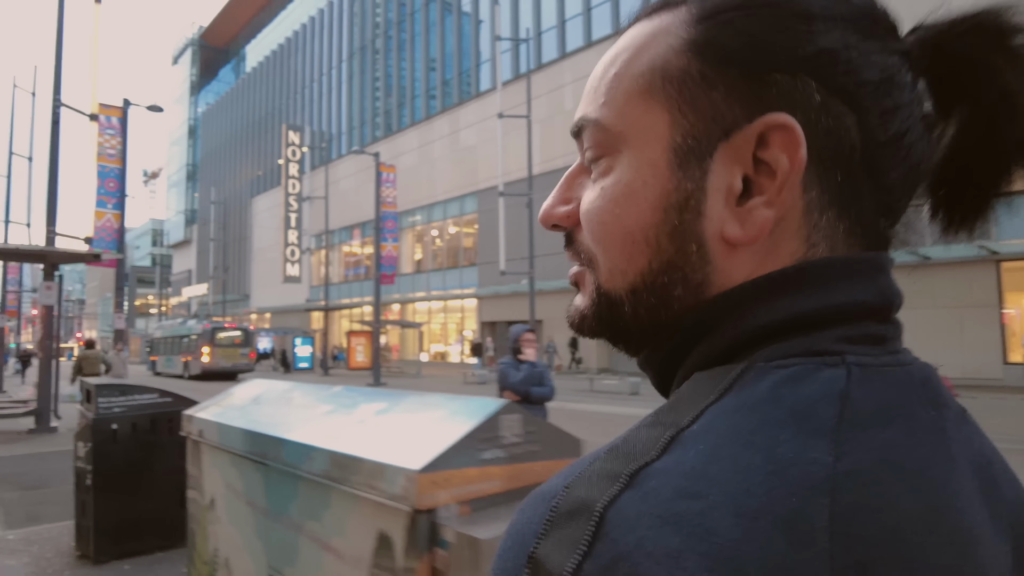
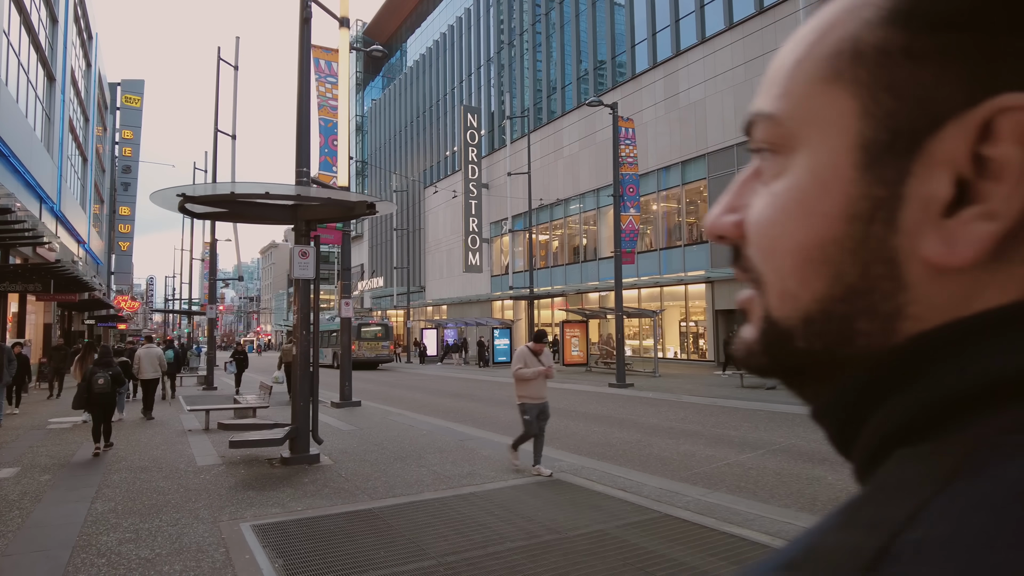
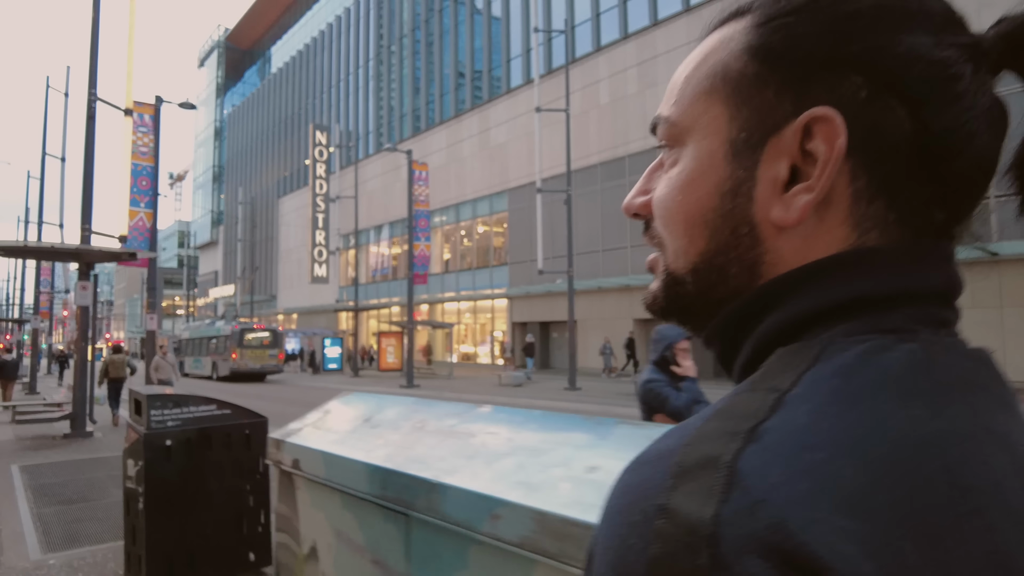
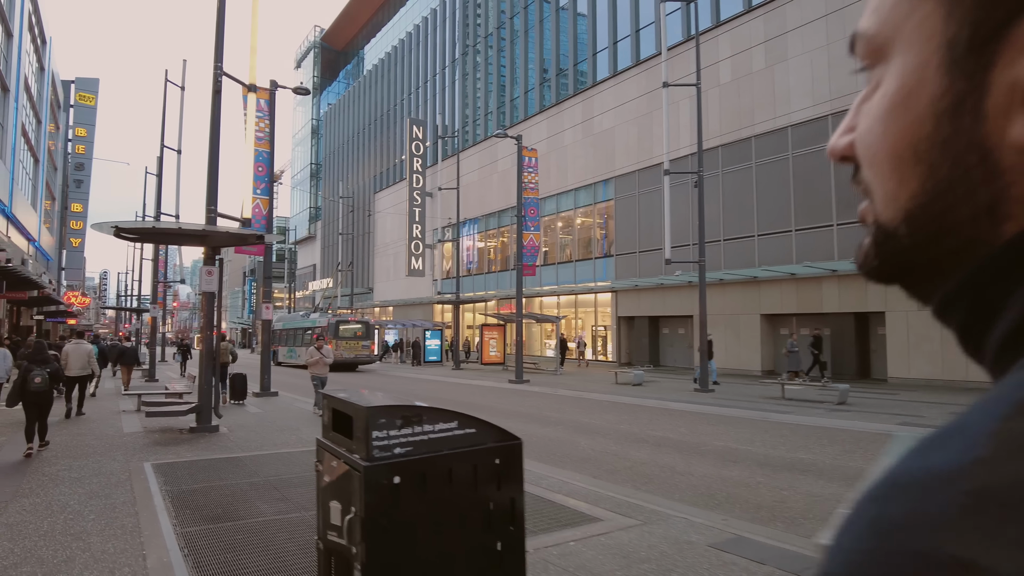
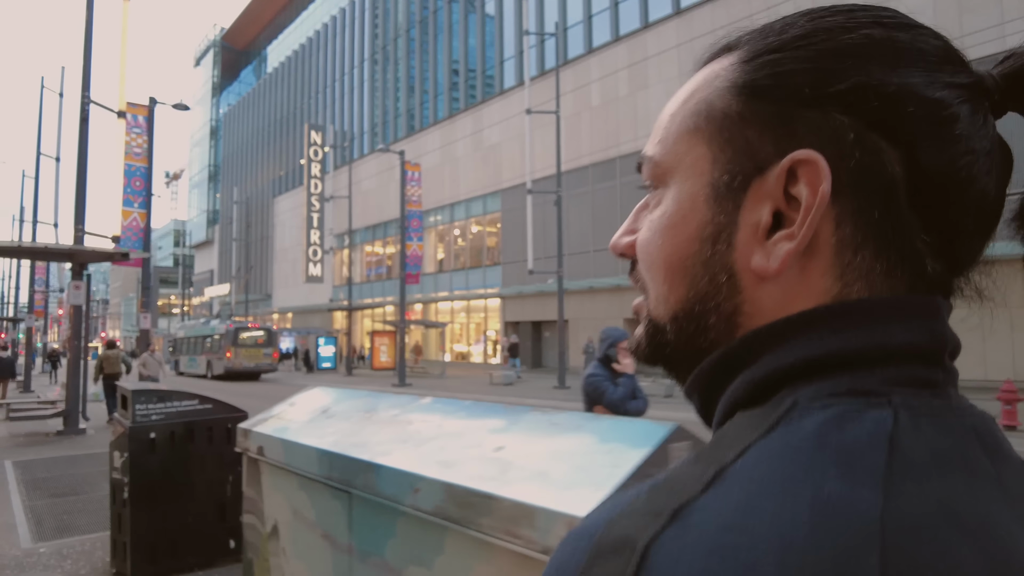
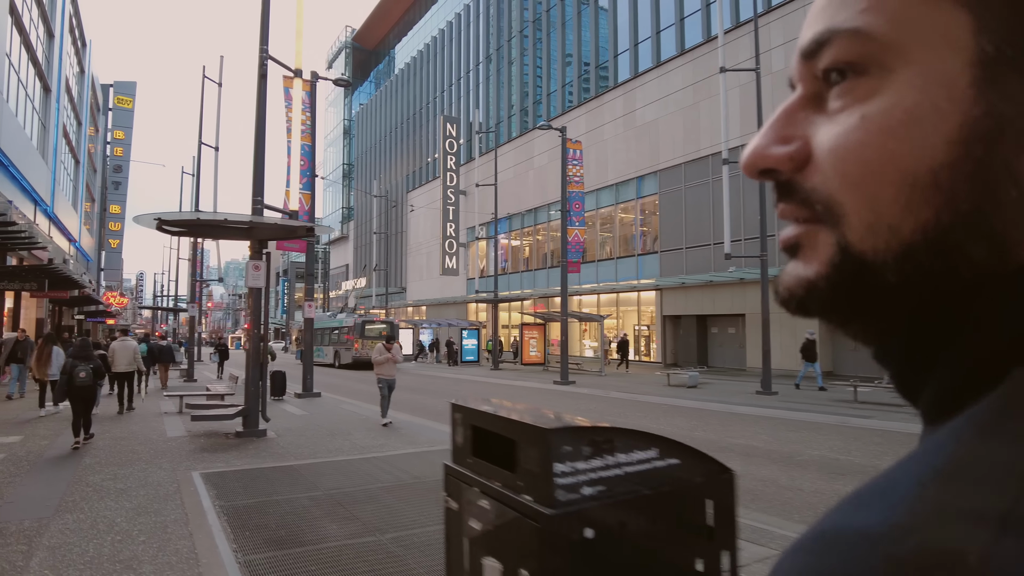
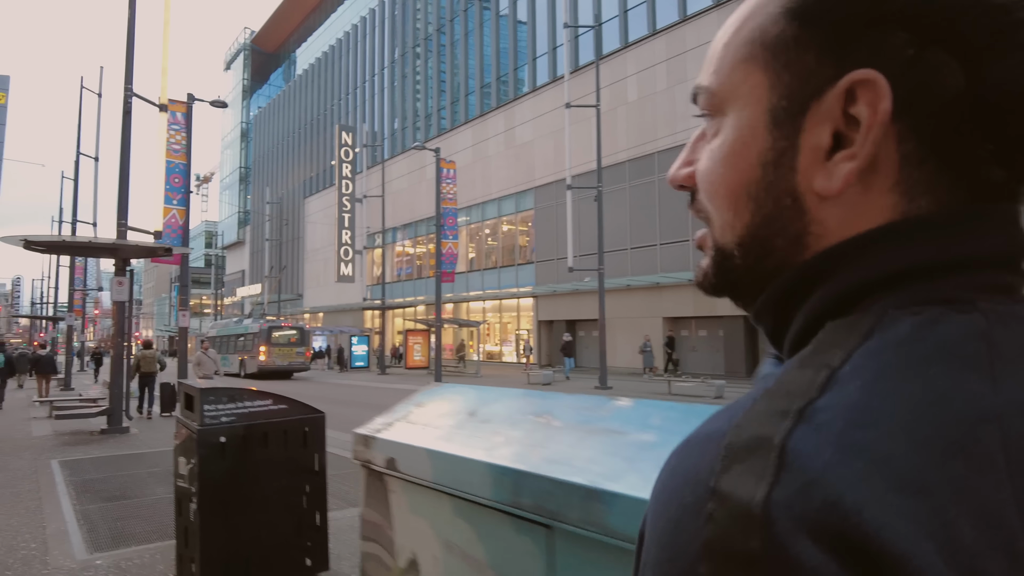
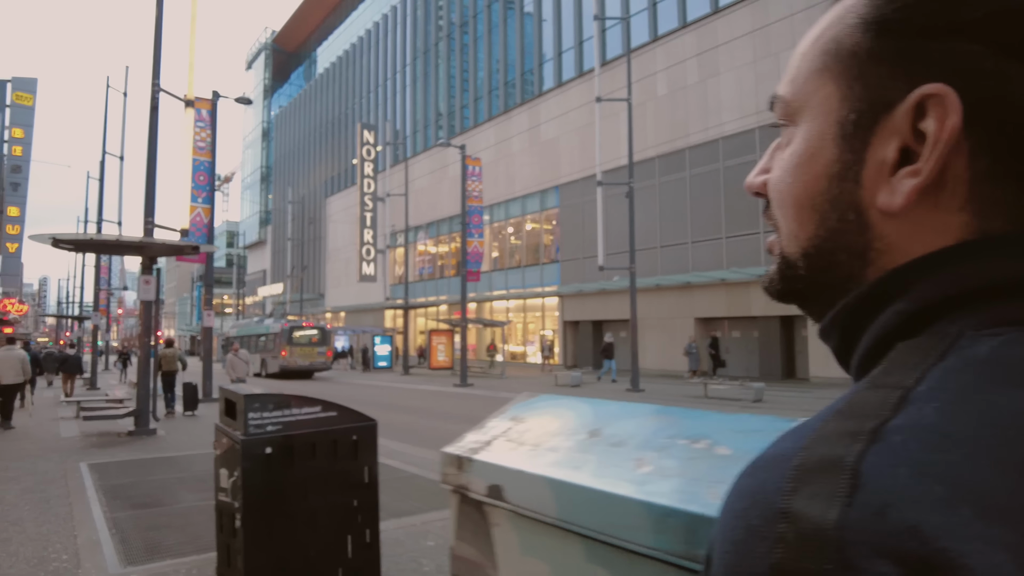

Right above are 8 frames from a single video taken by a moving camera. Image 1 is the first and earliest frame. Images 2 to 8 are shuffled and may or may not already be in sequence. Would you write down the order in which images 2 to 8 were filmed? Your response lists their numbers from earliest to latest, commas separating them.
5, 3, 7, 8, 4, 6, 2
